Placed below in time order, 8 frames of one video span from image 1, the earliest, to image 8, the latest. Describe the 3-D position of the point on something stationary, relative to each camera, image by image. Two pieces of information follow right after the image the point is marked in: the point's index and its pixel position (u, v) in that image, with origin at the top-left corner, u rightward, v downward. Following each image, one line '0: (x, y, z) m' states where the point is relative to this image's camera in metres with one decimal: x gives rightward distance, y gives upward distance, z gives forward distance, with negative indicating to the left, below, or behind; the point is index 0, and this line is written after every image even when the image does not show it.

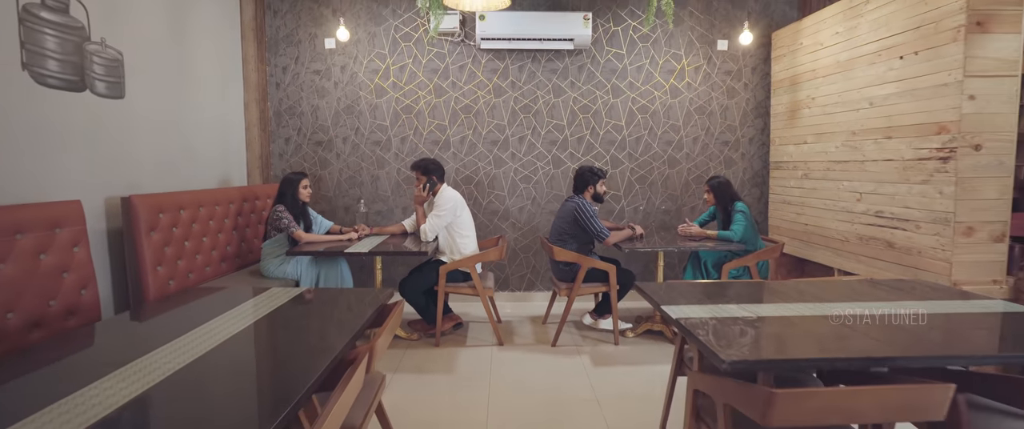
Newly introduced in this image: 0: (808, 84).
0: (+2.4, +1.0, +3.9) m
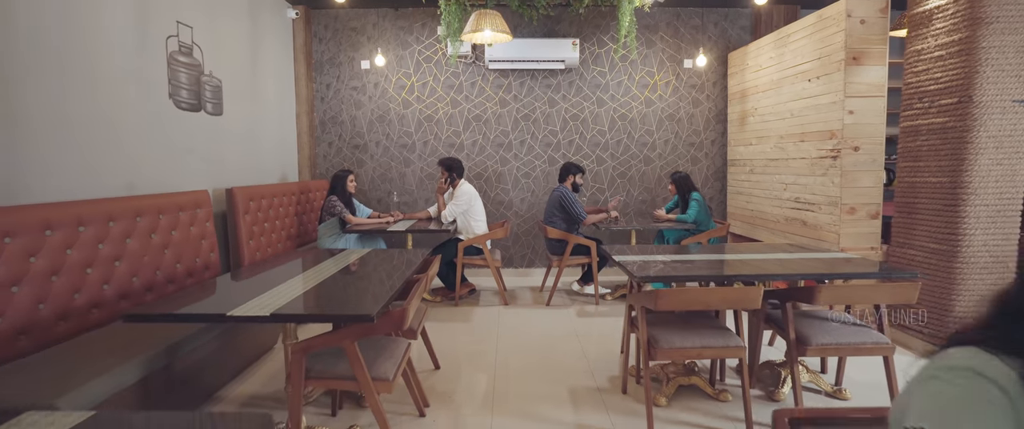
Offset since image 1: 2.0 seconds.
0: (+2.4, +1.2, +4.9) m
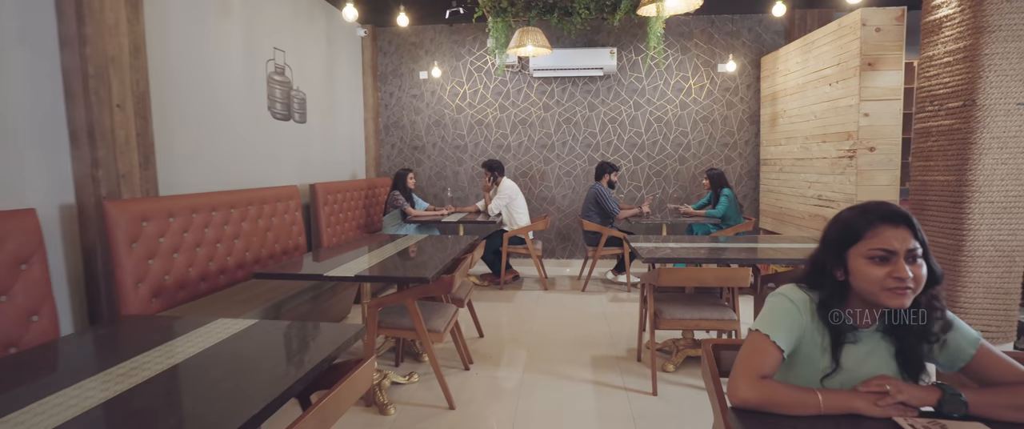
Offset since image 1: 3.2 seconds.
0: (+2.8, +1.2, +5.1) m
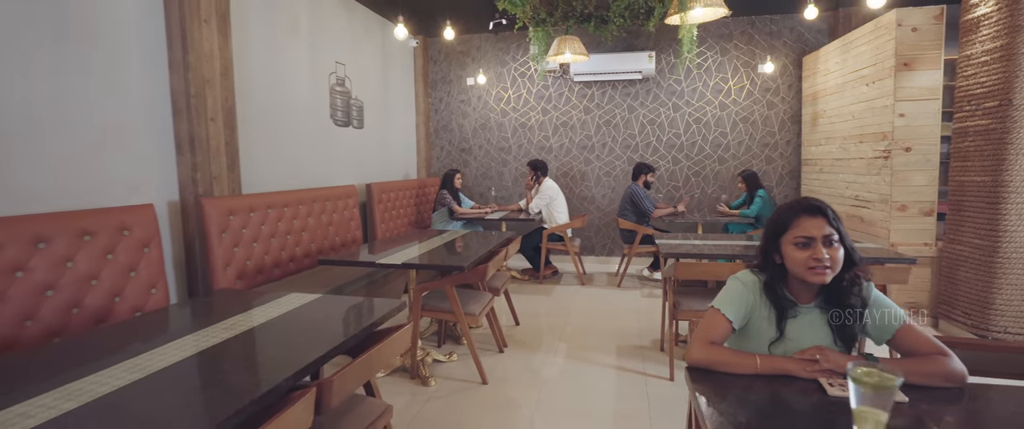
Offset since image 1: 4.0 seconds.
0: (+3.2, +1.2, +5.1) m
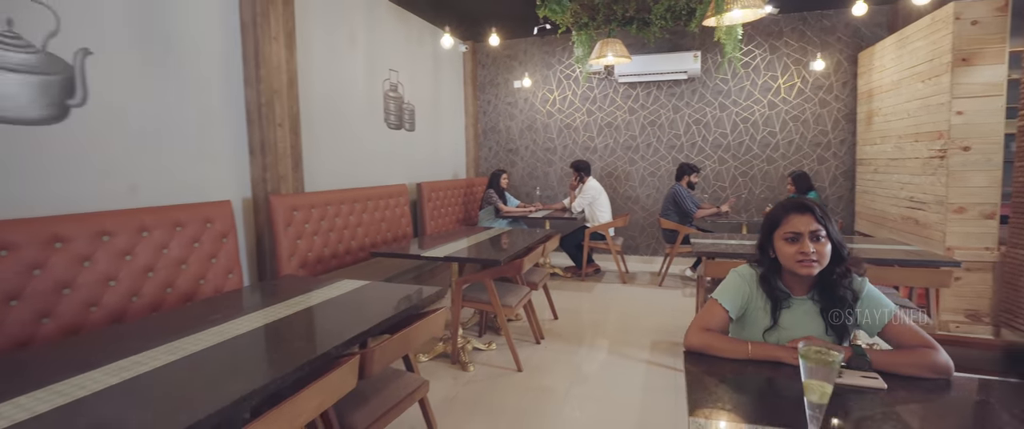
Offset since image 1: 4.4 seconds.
0: (+3.7, +1.2, +4.9) m
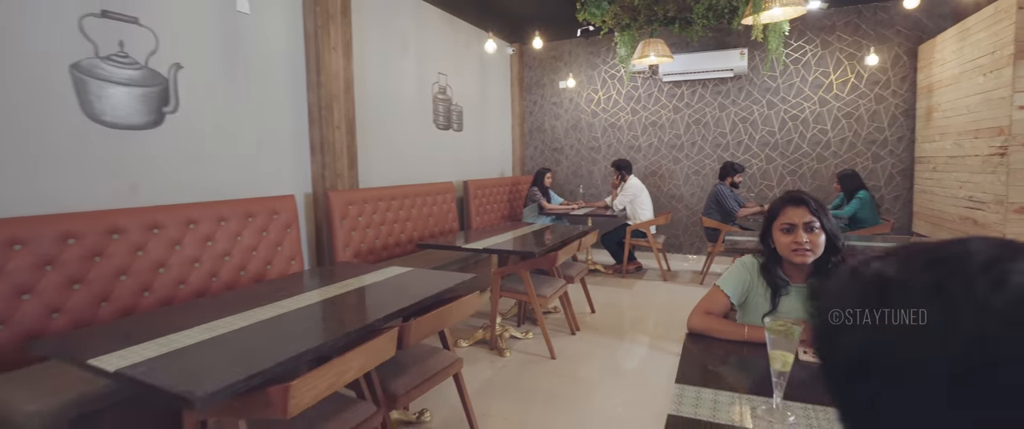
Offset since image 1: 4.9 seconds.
0: (+4.1, +1.2, +4.7) m
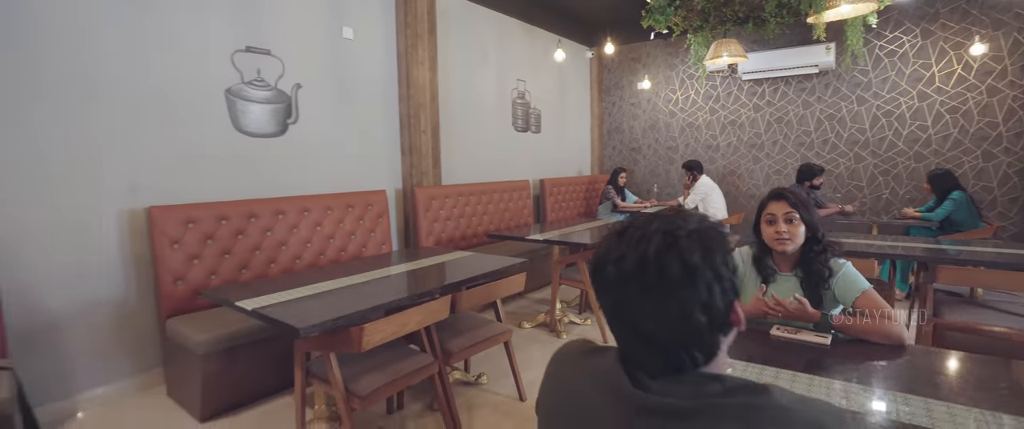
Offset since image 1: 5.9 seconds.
0: (+4.7, +1.1, +4.2) m
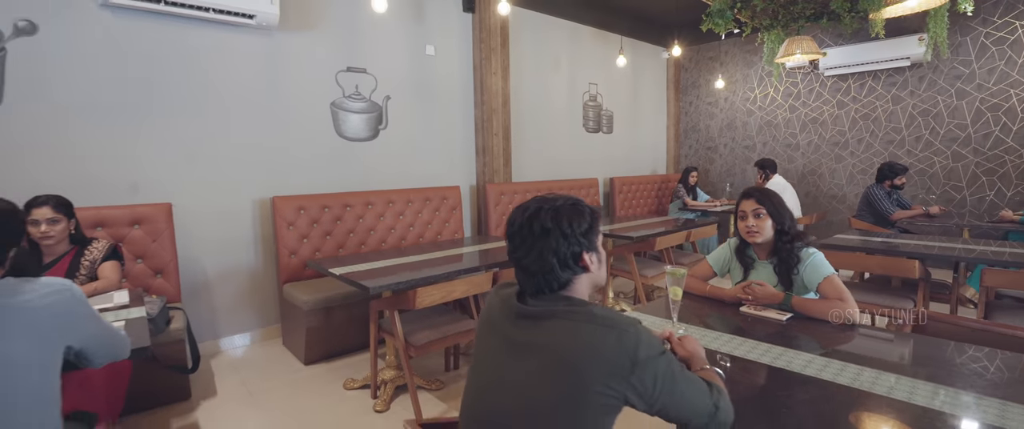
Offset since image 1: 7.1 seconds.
0: (+5.2, +1.1, +3.7) m
